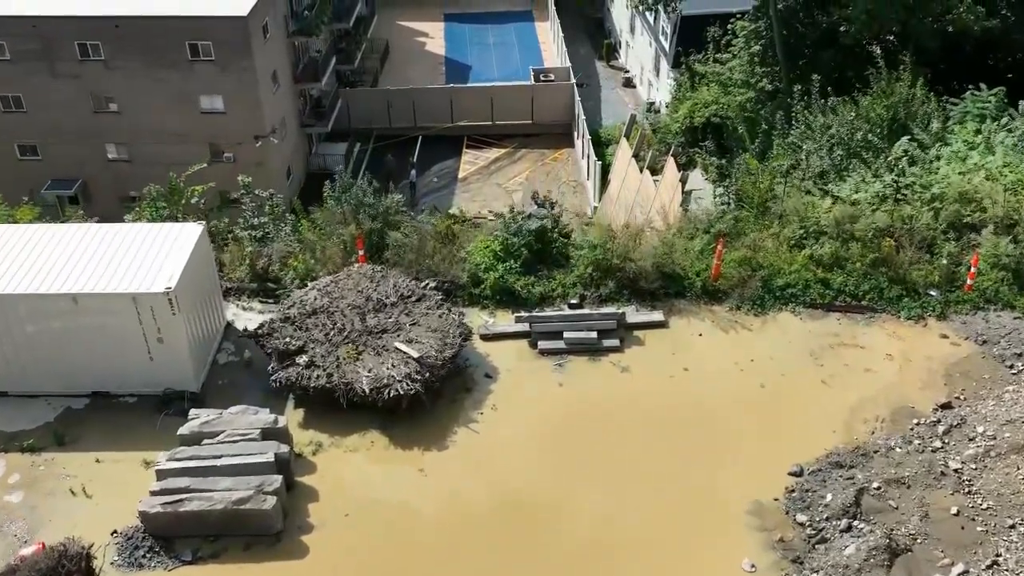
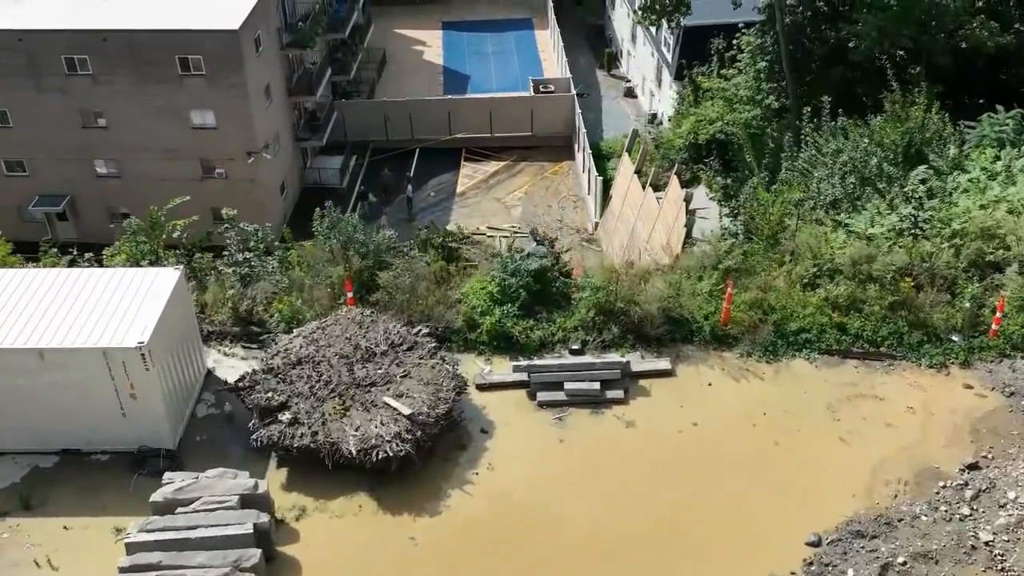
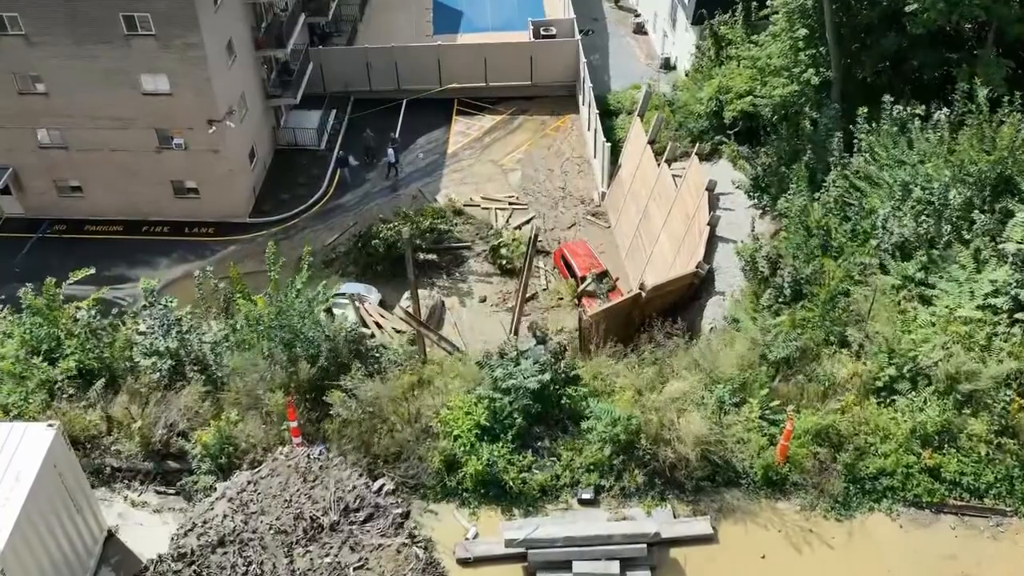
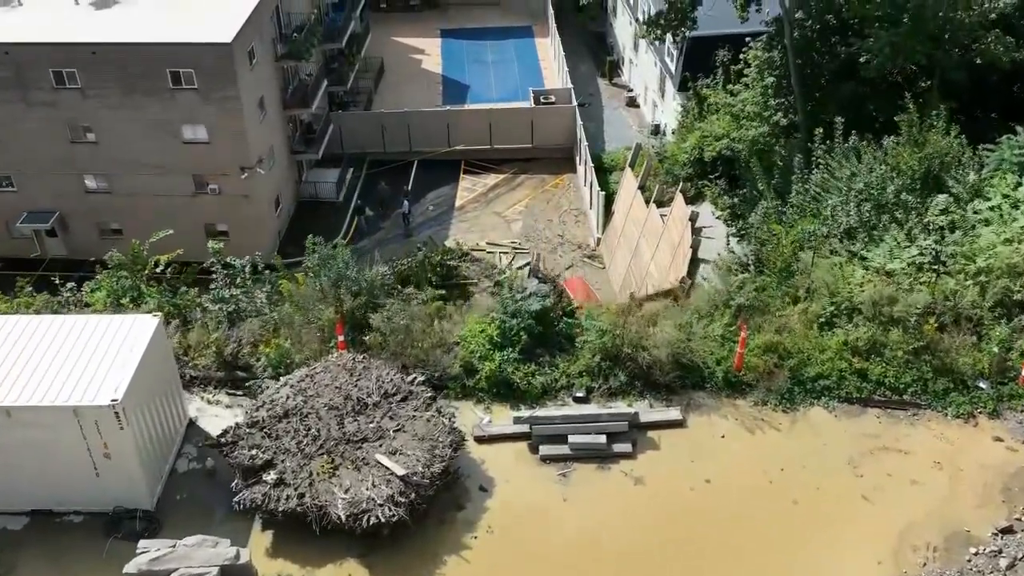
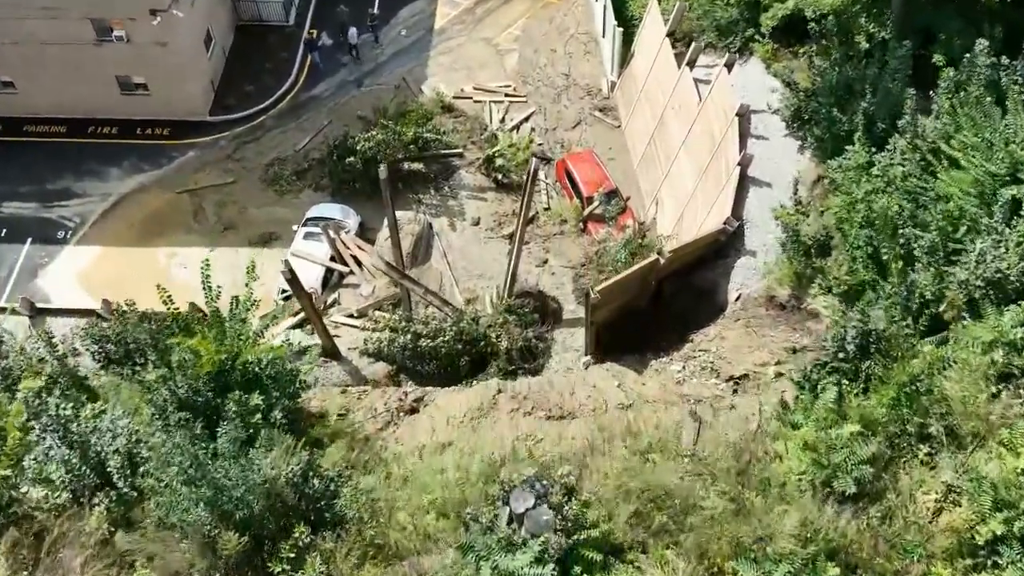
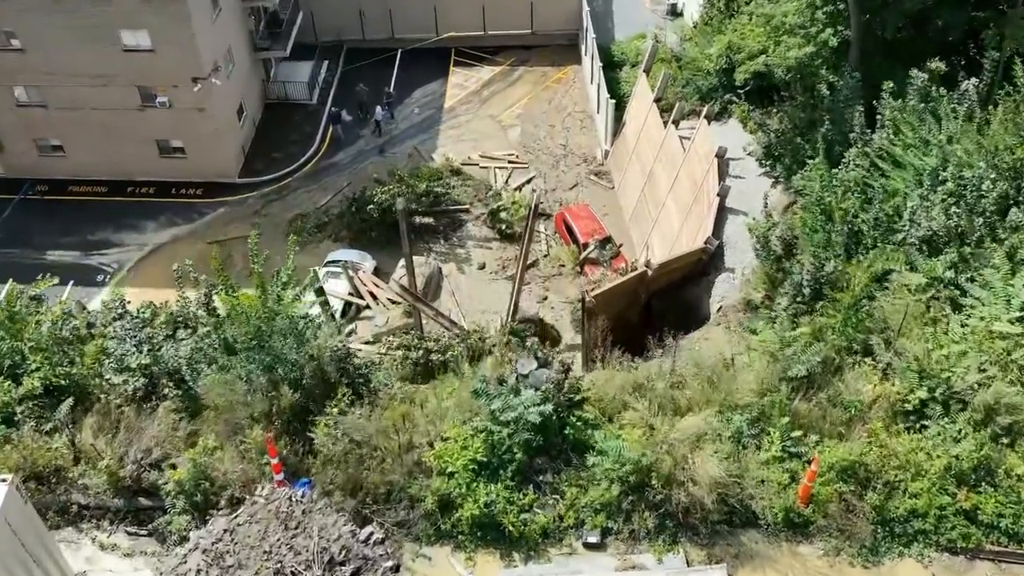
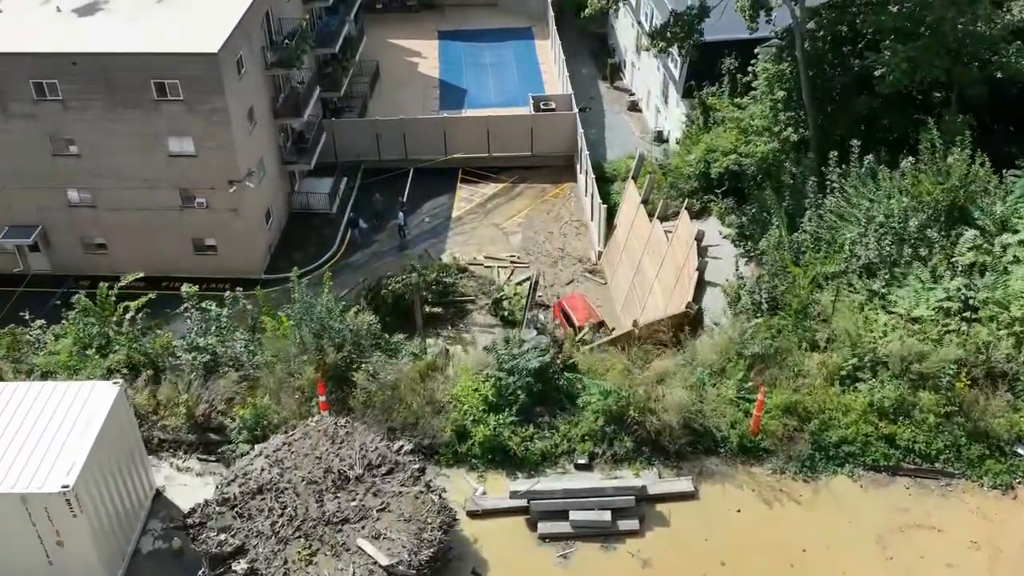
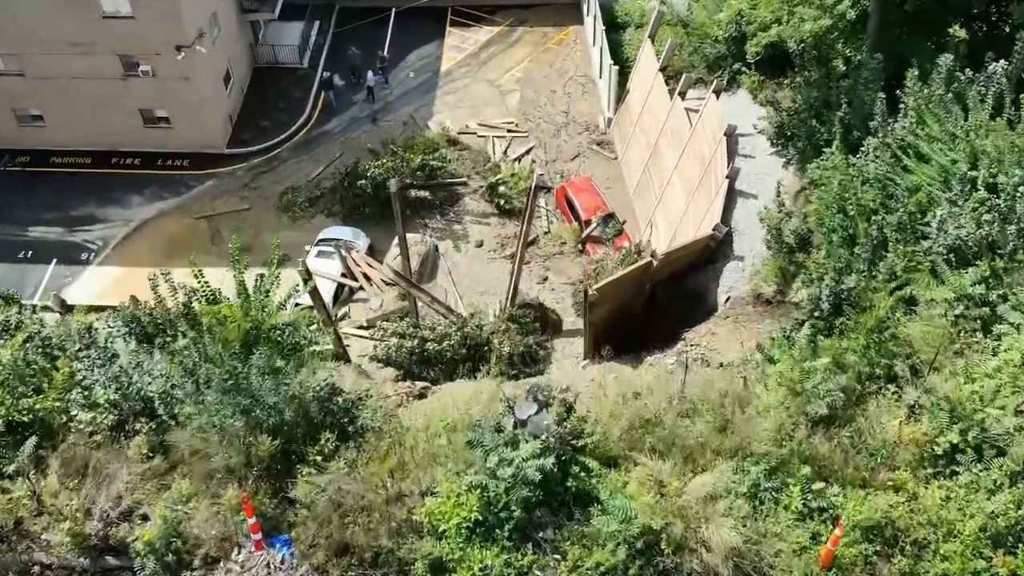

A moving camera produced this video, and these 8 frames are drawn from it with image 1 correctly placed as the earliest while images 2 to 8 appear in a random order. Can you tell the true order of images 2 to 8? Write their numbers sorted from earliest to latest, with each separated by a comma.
2, 4, 7, 3, 6, 8, 5
